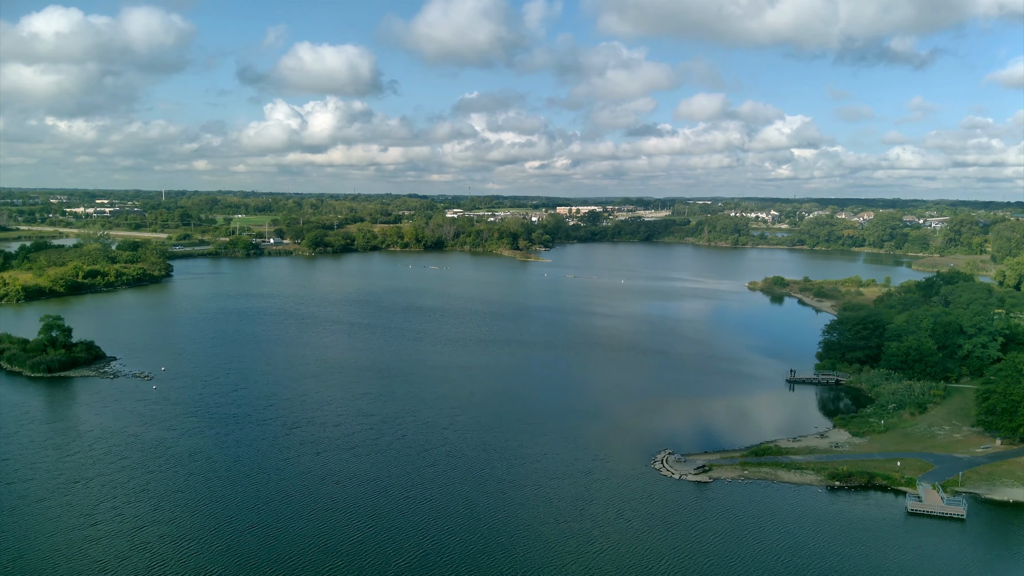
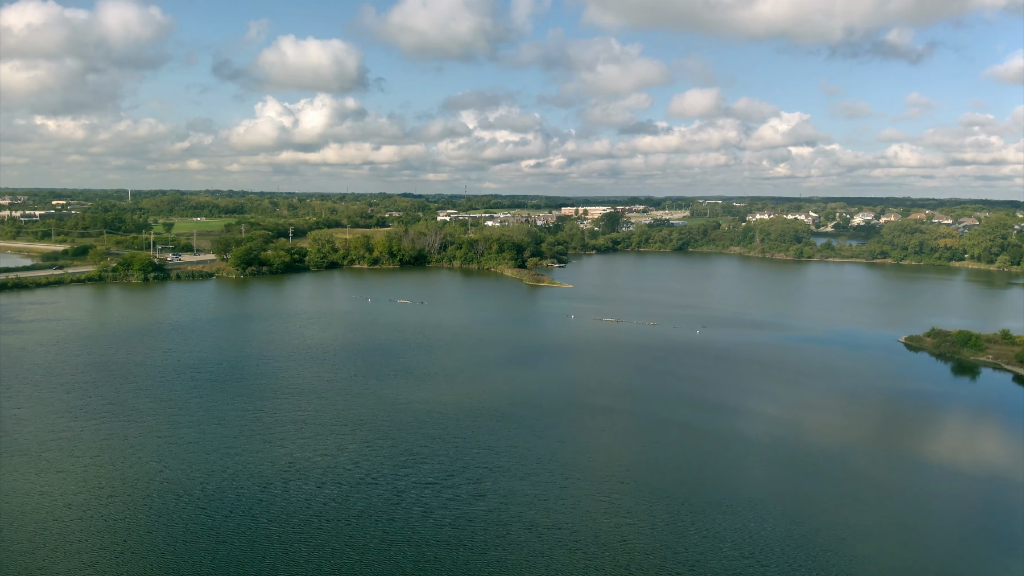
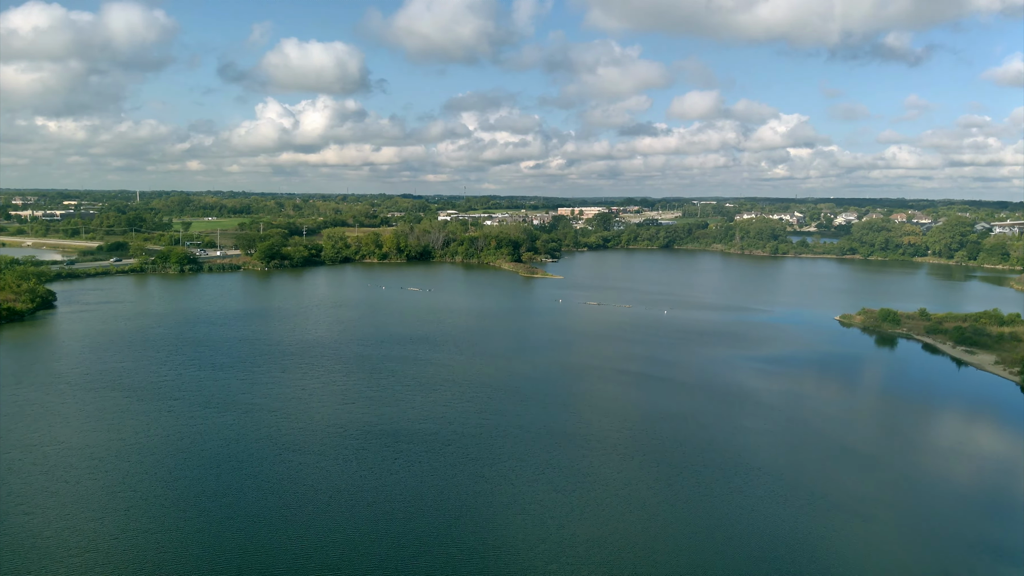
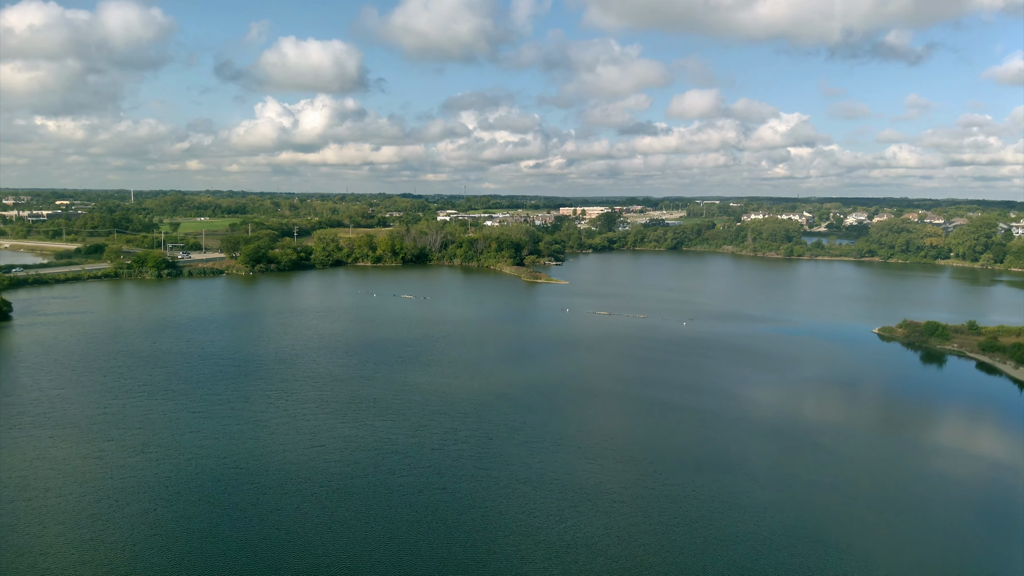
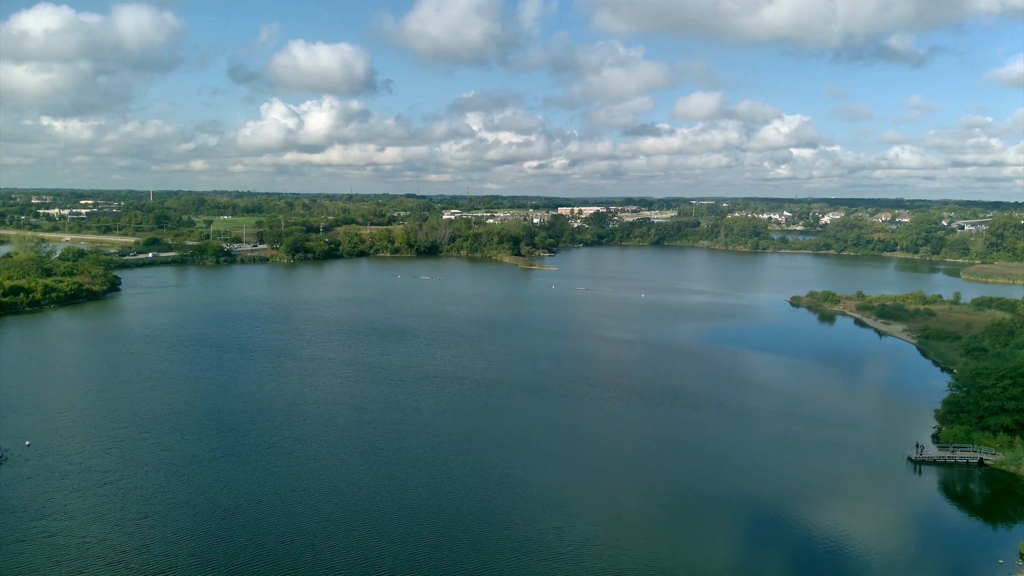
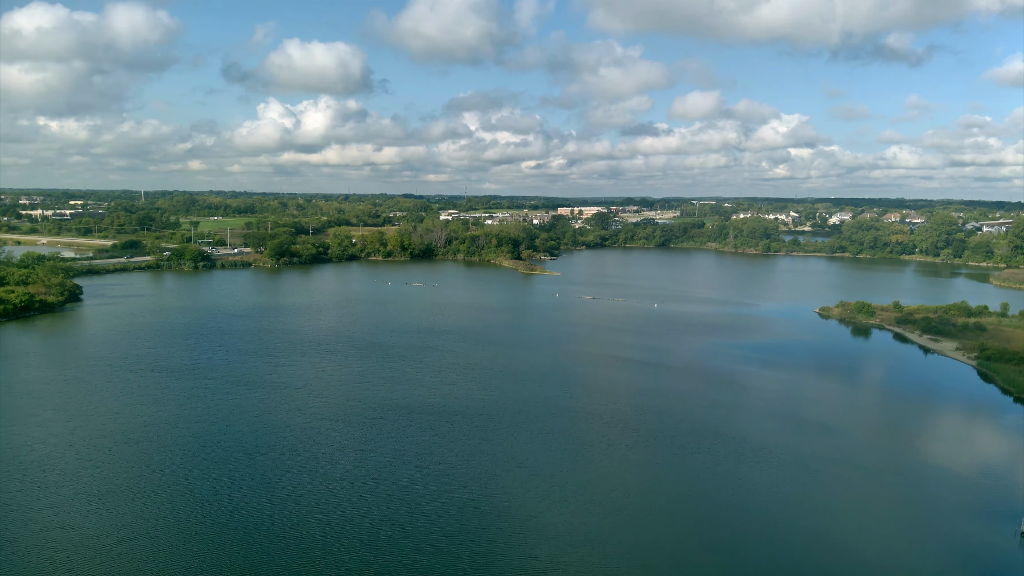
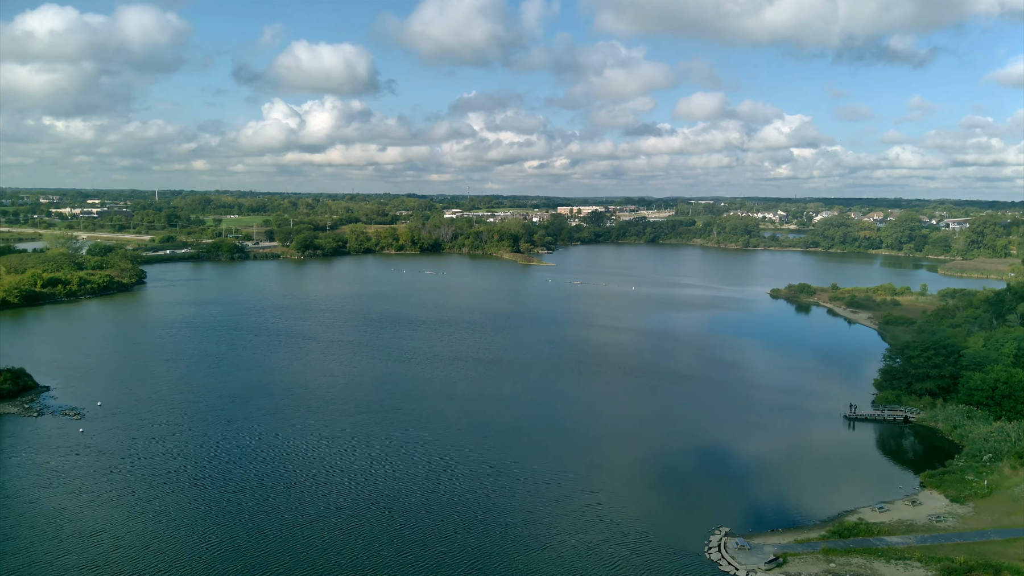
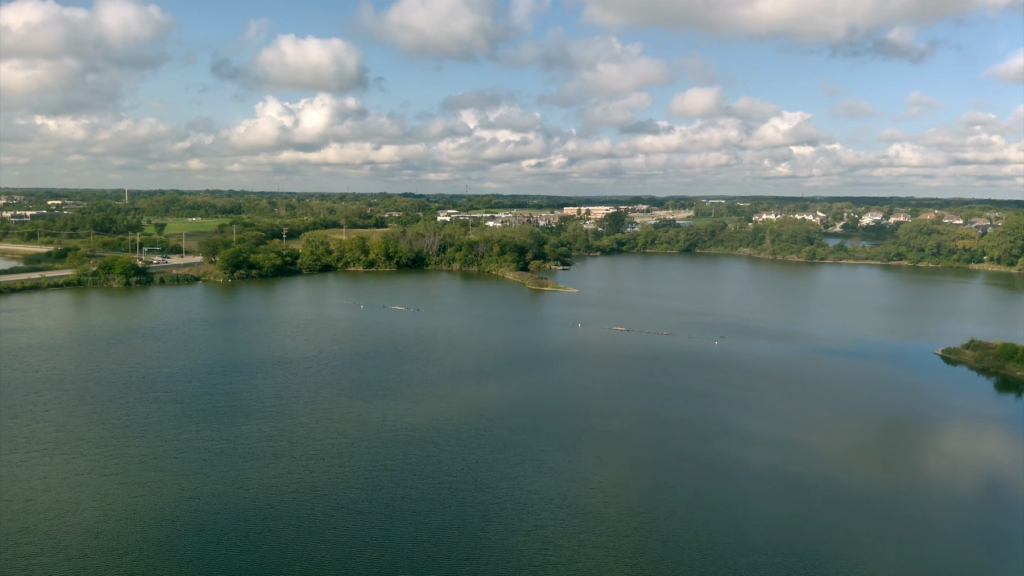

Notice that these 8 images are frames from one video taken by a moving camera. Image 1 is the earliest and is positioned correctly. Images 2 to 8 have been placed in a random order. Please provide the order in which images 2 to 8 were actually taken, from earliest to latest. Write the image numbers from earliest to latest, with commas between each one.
7, 5, 6, 3, 4, 2, 8
